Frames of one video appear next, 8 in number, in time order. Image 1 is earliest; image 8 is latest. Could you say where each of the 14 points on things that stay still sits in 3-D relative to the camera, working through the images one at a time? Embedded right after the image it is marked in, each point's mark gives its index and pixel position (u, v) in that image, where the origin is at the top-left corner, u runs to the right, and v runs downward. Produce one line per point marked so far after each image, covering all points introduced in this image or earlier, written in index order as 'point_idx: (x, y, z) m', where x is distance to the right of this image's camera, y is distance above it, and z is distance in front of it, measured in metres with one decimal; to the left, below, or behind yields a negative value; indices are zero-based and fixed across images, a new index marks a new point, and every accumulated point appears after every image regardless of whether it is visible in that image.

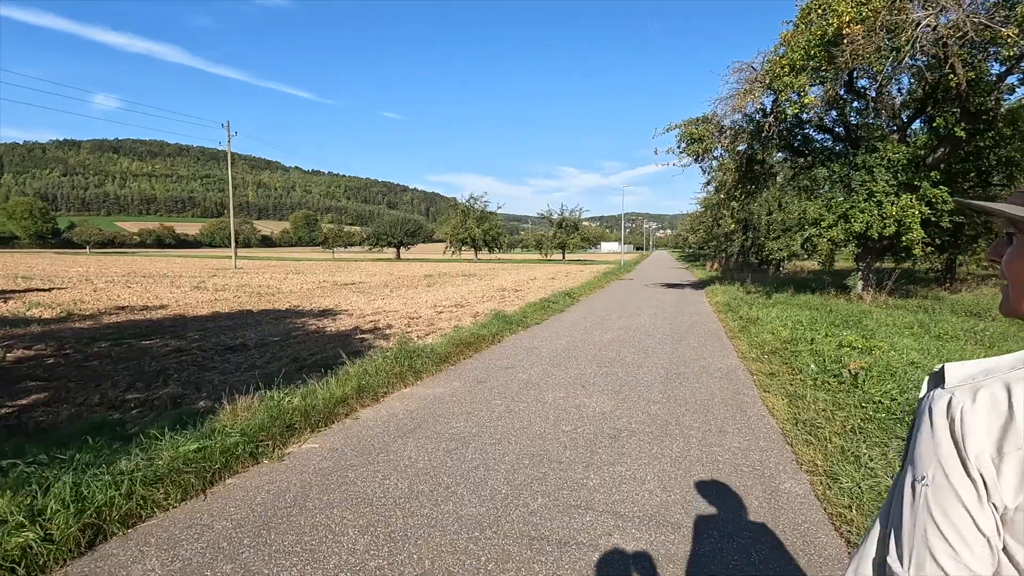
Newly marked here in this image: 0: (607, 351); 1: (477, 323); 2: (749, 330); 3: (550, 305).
0: (+1.6, -1.1, +8.9) m
1: (-0.8, -0.8, +12.3) m
2: (+4.4, -0.8, +10.1) m
3: (+1.1, -0.5, +15.9) m
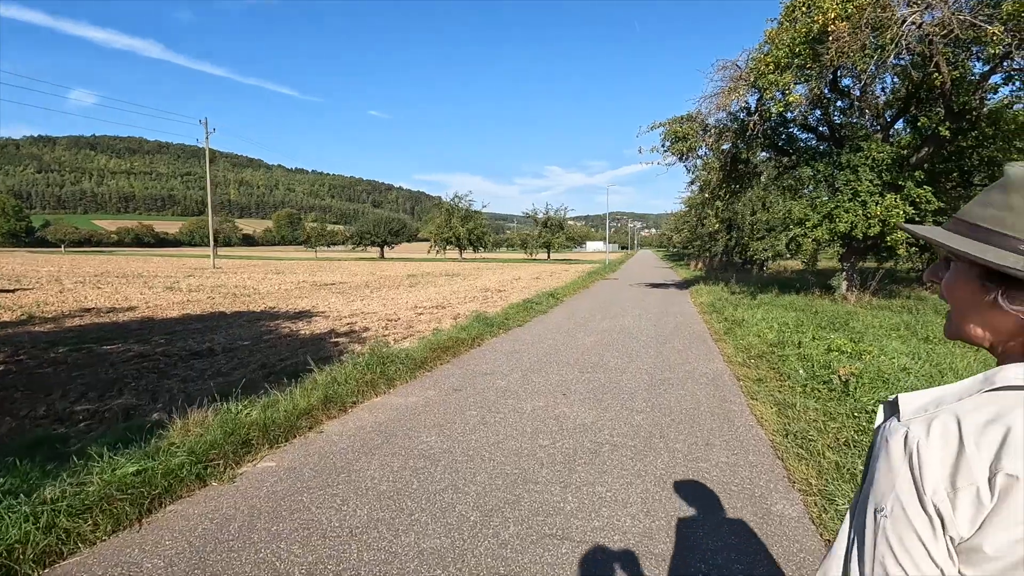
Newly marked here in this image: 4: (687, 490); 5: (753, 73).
0: (+1.3, -1.1, +8.6) m
1: (-1.2, -0.8, +11.9) m
2: (+4.1, -0.8, +9.9) m
3: (+0.6, -0.5, +15.6) m
4: (+1.3, -1.5, +3.9) m
5: (+6.4, +5.7, +14.1) m
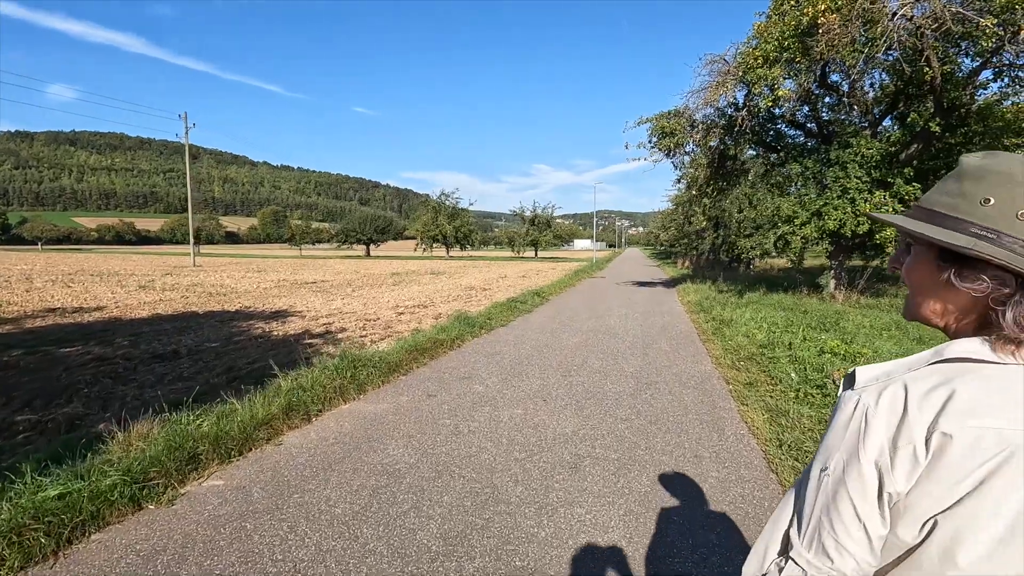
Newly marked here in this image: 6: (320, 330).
0: (+1.0, -1.1, +8.2) m
1: (-1.6, -0.8, +11.5) m
2: (+3.7, -0.8, +9.6) m
3: (+0.2, -0.5, +15.2) m
4: (+1.1, -1.5, +3.5) m
5: (+5.9, +5.7, +13.8) m
6: (-4.1, -0.9, +11.4) m
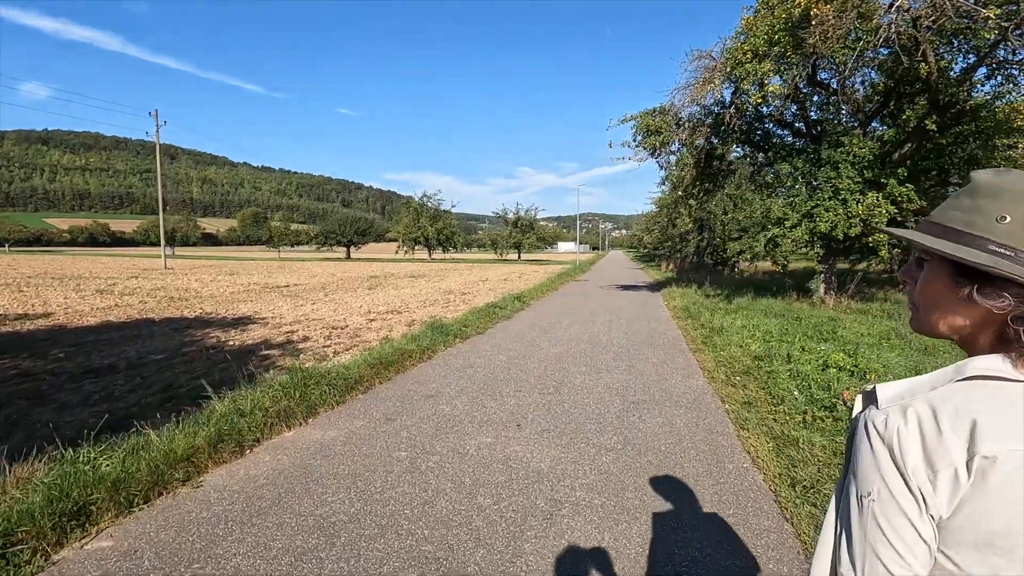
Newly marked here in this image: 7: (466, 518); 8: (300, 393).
0: (+0.6, -1.2, +7.5) m
1: (-2.0, -0.9, +10.7) m
2: (+3.3, -0.9, +8.9) m
3: (-0.4, -0.6, +14.4) m
4: (+0.8, -1.5, +2.8) m
5: (+5.4, +5.6, +13.2) m
6: (-4.6, -1.0, +10.6) m
7: (-0.3, -1.5, +3.4) m
8: (-2.4, -1.2, +6.0) m
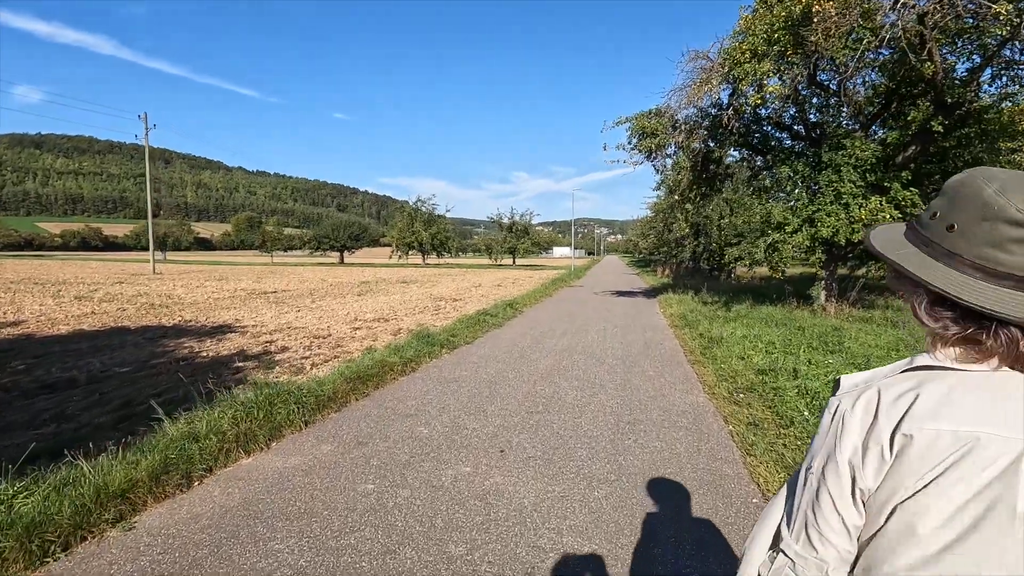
0: (+0.4, -1.3, +7.0) m
1: (-2.2, -1.1, +10.2) m
2: (+3.1, -1.0, +8.4) m
3: (-0.6, -0.8, +13.9) m
4: (+0.7, -1.6, +2.3) m
5: (+5.2, +5.4, +12.8) m
6: (-4.8, -1.1, +10.0) m
7: (-0.4, -1.6, +2.9) m
8: (-2.5, -1.3, +5.5) m
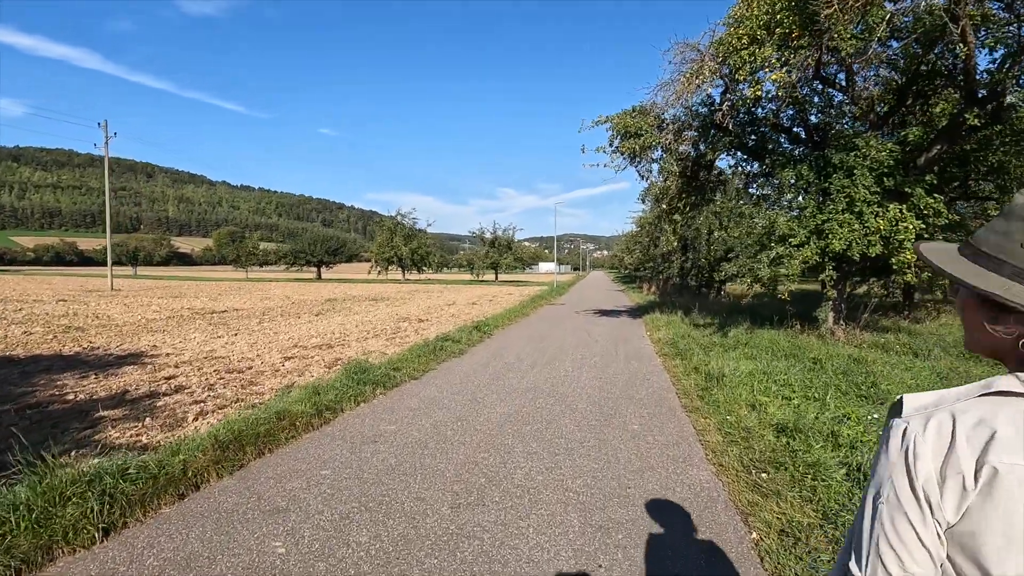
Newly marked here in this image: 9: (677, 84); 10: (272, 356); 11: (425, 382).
0: (-0.2, -1.6, +5.1) m
1: (-2.9, -1.4, +8.2) m
2: (+2.5, -1.4, +6.6) m
3: (-1.5, -1.3, +12.0) m
4: (+0.2, -1.8, +0.4) m
5: (+4.4, +5.0, +11.2) m
6: (-5.5, -1.5, +8.0) m
7: (-1.0, -1.7, +1.0) m
8: (-3.1, -1.5, +3.5) m
9: (+3.9, +4.8, +12.7) m
10: (-4.9, -1.4, +11.0) m
11: (-1.4, -1.5, +8.4) m
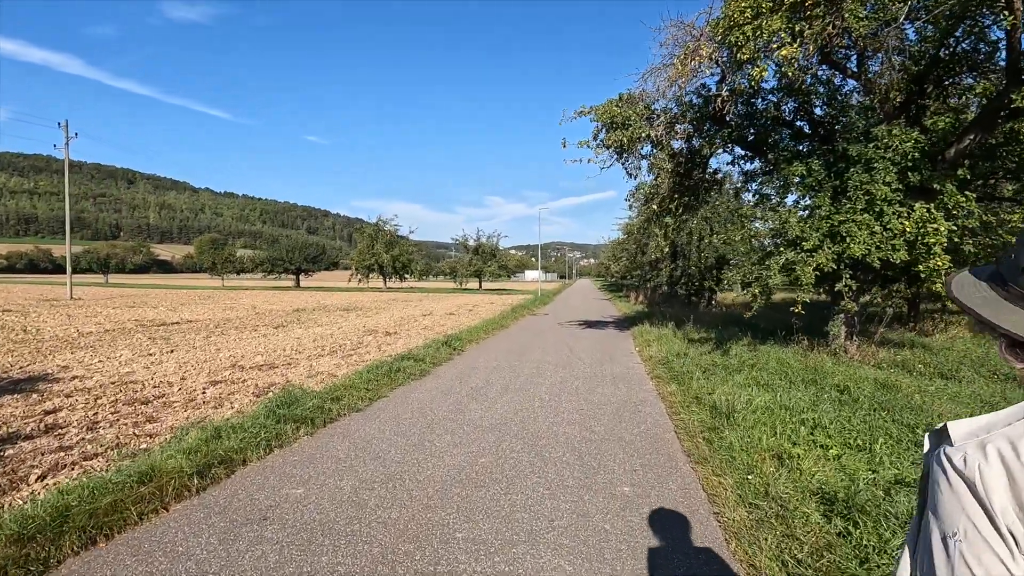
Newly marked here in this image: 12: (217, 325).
0: (-0.6, -1.7, +3.6) m
1: (-3.4, -1.6, +6.6) m
2: (+2.0, -1.5, +5.1) m
3: (-2.0, -1.5, +10.5) m
4: (-0.1, -1.8, -1.1) m
5: (+3.9, +4.8, +9.9) m
6: (-5.9, -1.7, +6.3) m
7: (-1.3, -1.8, -0.6) m
8: (-3.5, -1.6, +1.9) m
9: (+3.3, +4.6, +11.4) m
10: (-5.5, -1.6, +9.3) m
11: (-1.9, -1.7, +6.8) m
12: (-10.6, -1.3, +19.4) m
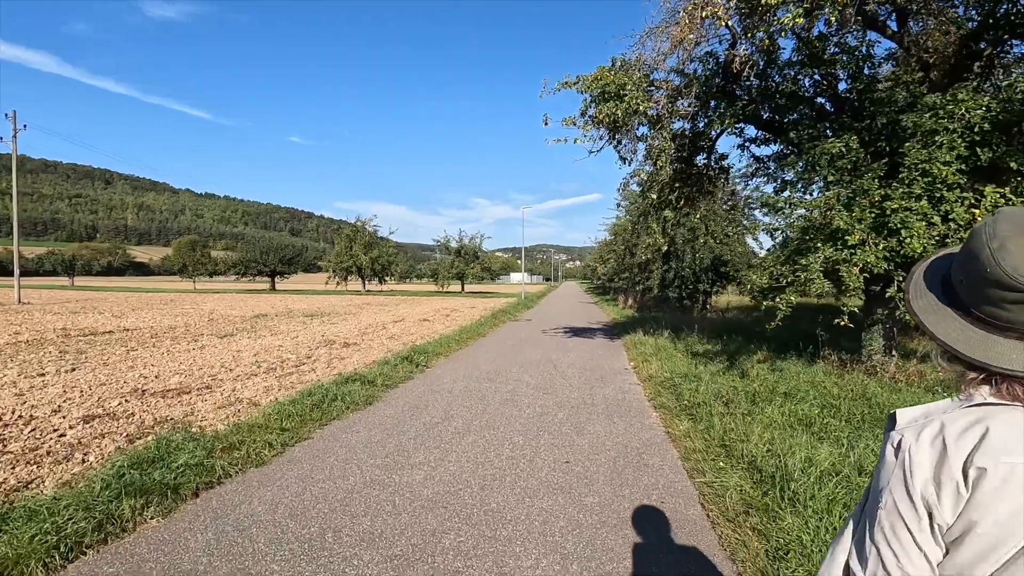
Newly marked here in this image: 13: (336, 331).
0: (-0.9, -1.7, +1.6) m
1: (-3.8, -1.7, +4.6) m
2: (+1.7, -1.6, +3.2) m
3: (-2.5, -1.6, +8.4) m
4: (-0.3, -1.8, -3.1) m
5: (+3.4, +4.7, +8.1) m
6: (-6.3, -1.7, +4.2) m
7: (-1.5, -1.8, -2.6) m
8: (-3.8, -1.6, -0.2) m
9: (+2.8, +4.5, +9.5) m
10: (-5.9, -1.7, +7.2) m
11: (-2.3, -1.7, +4.8) m
12: (-11.3, -1.5, +17.1) m
13: (-6.0, -1.4, +18.4) m
